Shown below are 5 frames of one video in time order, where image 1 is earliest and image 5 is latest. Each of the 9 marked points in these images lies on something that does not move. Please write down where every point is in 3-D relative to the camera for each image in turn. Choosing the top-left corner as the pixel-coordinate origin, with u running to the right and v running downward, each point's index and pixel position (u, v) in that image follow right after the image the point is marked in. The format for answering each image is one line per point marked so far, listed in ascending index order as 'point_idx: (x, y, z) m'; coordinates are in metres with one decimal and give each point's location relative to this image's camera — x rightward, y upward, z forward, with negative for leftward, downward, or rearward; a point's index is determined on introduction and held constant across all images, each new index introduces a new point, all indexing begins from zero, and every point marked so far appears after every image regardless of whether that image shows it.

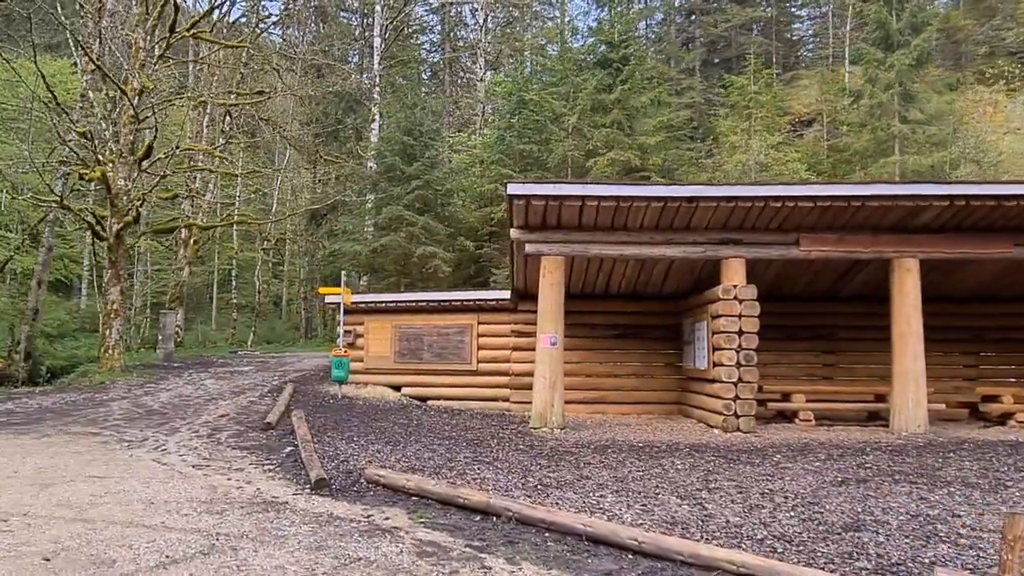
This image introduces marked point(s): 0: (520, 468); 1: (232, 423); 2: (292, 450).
0: (+0.1, -1.6, +7.4) m
1: (-3.5, -1.7, +10.2) m
2: (-2.2, -1.6, +8.1) m
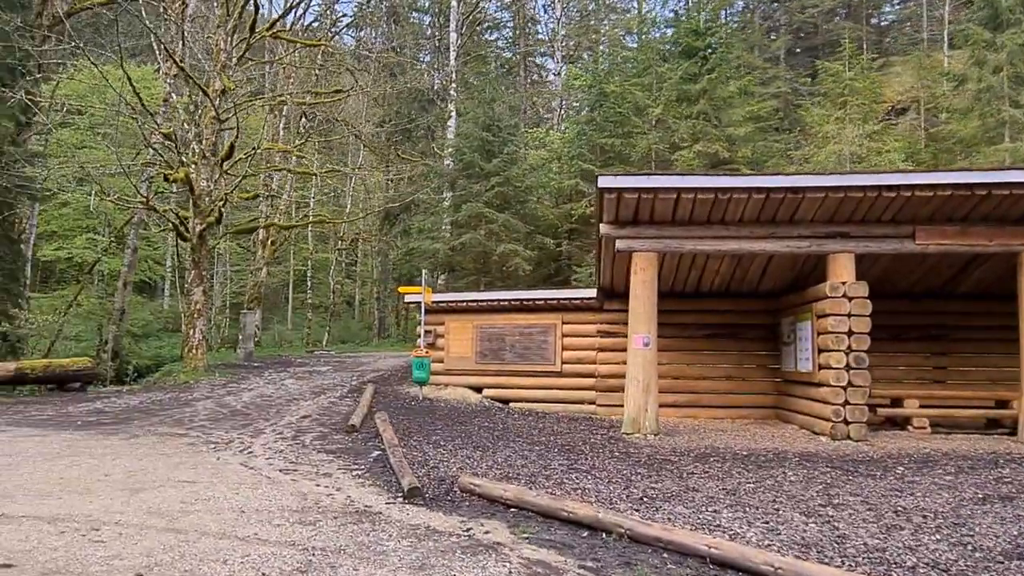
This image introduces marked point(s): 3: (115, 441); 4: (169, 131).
0: (+0.9, -1.6, +6.9) m
1: (-2.4, -1.7, +10.0) m
2: (-1.3, -1.6, +7.8) m
3: (-3.9, -1.5, +8.0) m
4: (-6.8, +3.2, +16.3) m
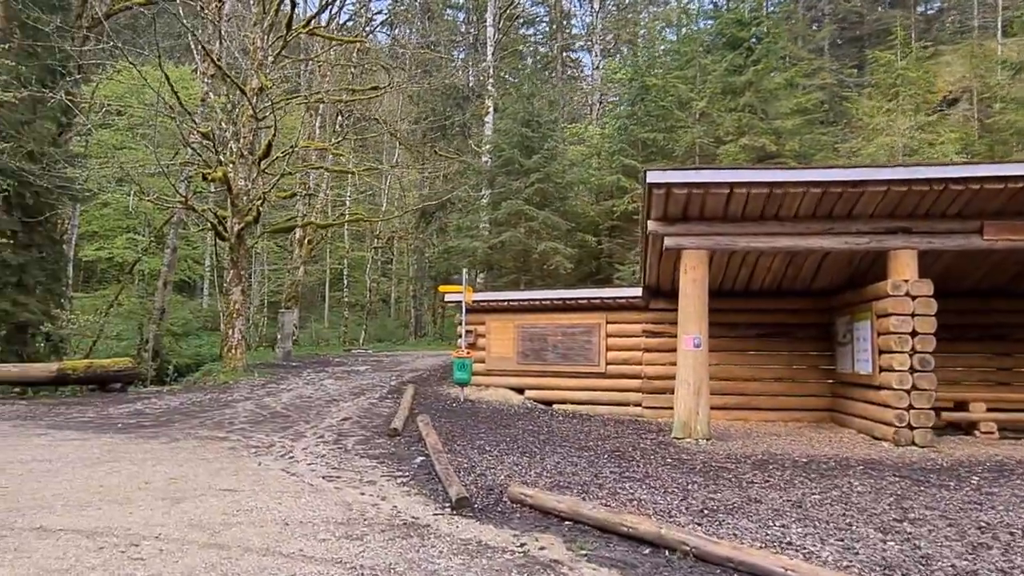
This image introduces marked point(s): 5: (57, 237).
0: (+1.3, -1.6, +6.6) m
1: (-1.9, -1.7, +9.8) m
2: (-0.8, -1.6, +7.6) m
3: (-3.4, -1.5, +7.9) m
4: (-6.1, +3.2, +16.3) m
5: (-9.8, +1.1, +17.5) m
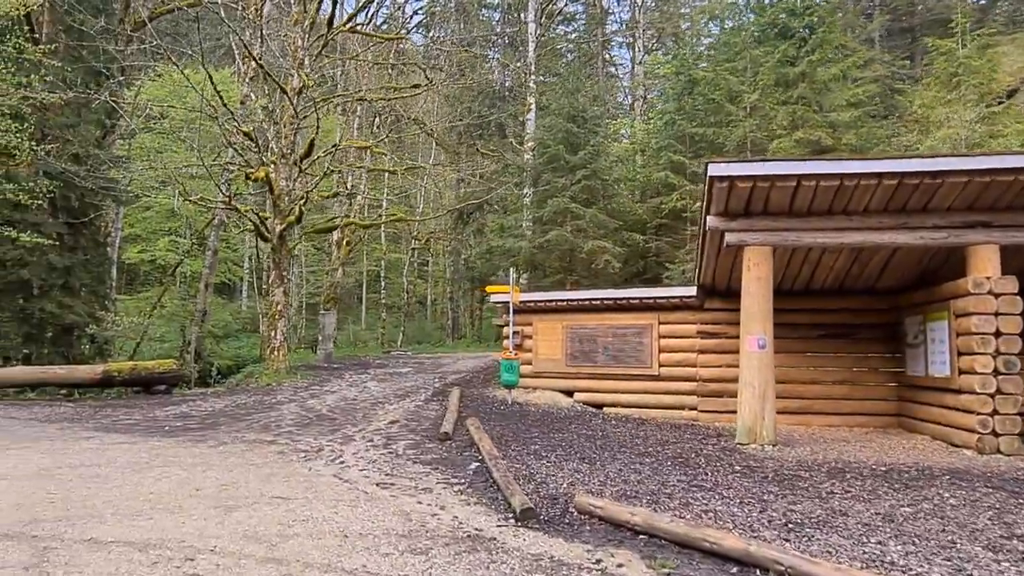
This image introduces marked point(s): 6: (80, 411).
0: (+1.8, -1.6, +6.2) m
1: (-1.2, -1.7, +9.6) m
2: (-0.3, -1.6, +7.3) m
3: (-2.9, -1.5, +7.7) m
4: (-5.2, +3.2, +16.2) m
5: (-8.9, +1.1, +17.6) m
6: (-5.5, -1.6, +10.4) m
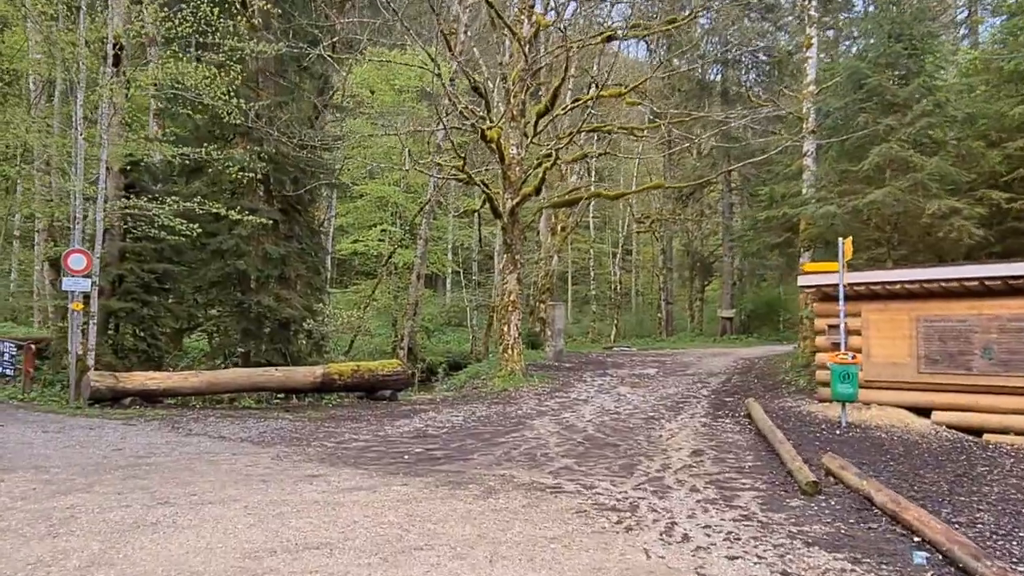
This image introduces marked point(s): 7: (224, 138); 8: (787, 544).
0: (+4.0, -1.4, +2.6) m
1: (+1.8, -1.5, +6.6) m
2: (+2.2, -1.4, +4.2) m
3: (-0.3, -1.4, +5.2) m
4: (-0.7, +3.4, +13.9) m
5: (-3.9, +1.2, +16.1) m
6: (-2.2, -1.4, +8.4) m
7: (-5.1, +2.7, +14.5) m
8: (+1.6, -1.4, +4.6) m
